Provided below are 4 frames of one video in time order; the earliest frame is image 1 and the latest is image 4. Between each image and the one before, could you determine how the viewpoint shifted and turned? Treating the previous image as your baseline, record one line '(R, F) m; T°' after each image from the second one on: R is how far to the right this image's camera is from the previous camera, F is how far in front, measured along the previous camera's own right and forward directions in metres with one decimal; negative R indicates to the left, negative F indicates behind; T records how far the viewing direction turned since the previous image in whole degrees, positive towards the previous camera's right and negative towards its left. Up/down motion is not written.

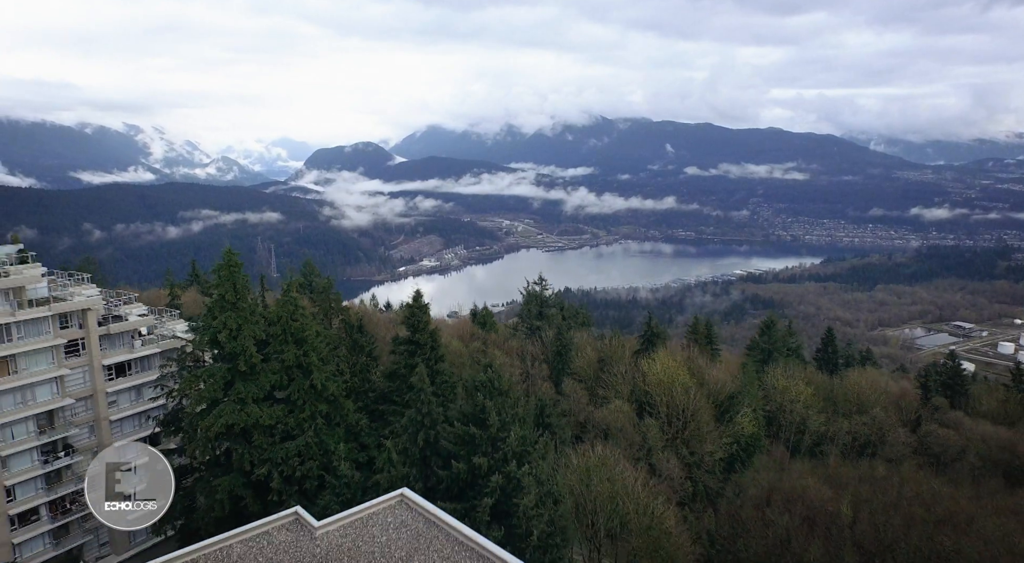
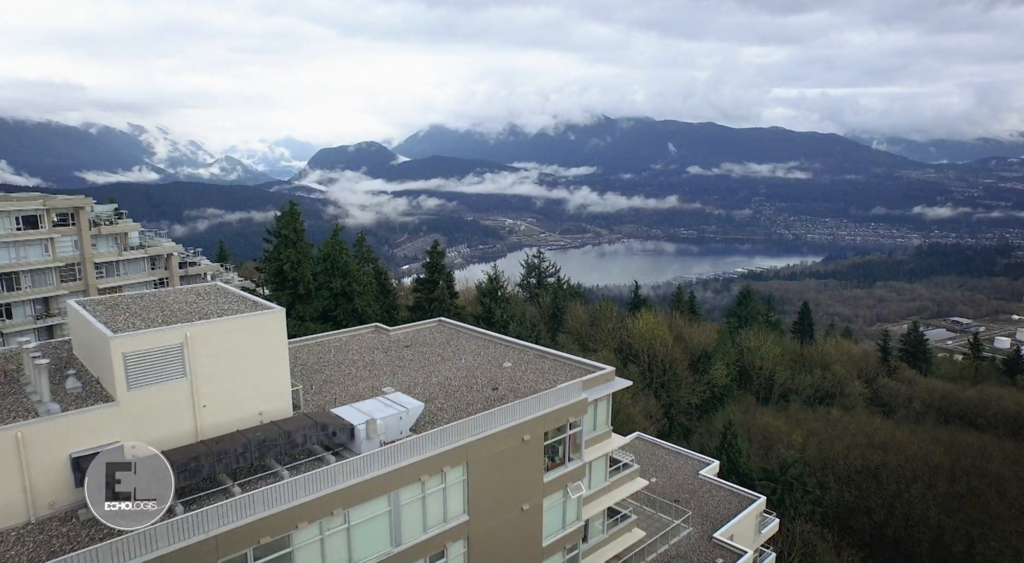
(+0.2, -7.9) m; 0°
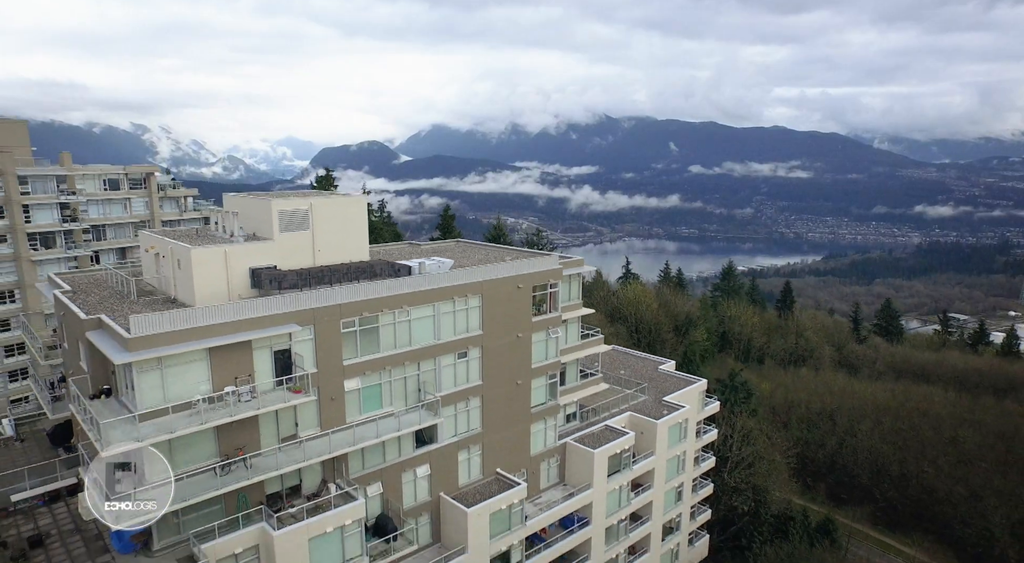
(+0.1, -6.7) m; 0°
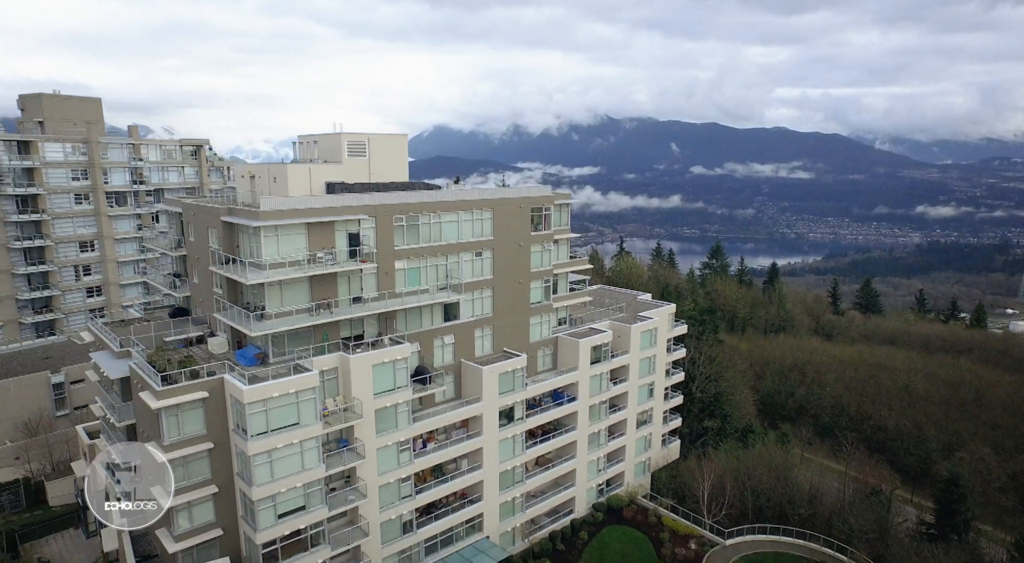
(-0.1, -6.2) m; 0°
